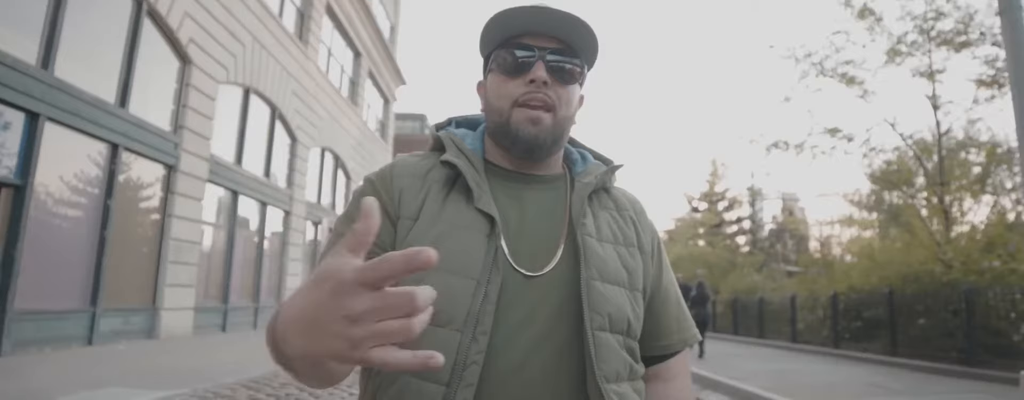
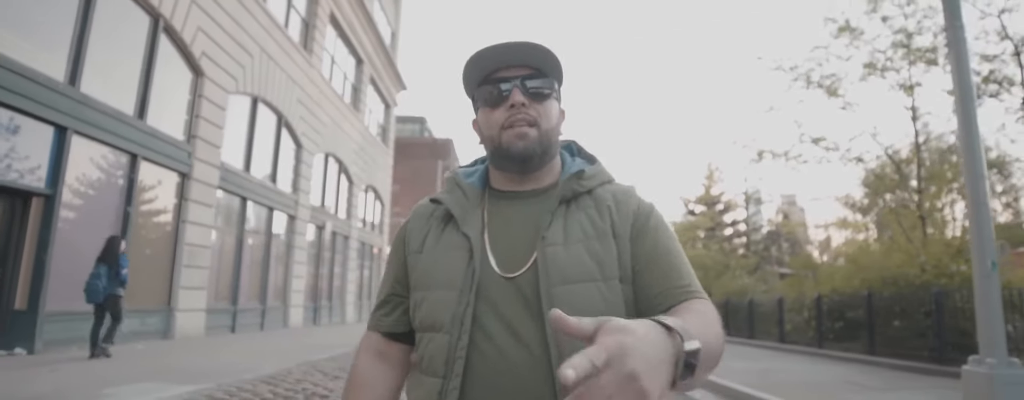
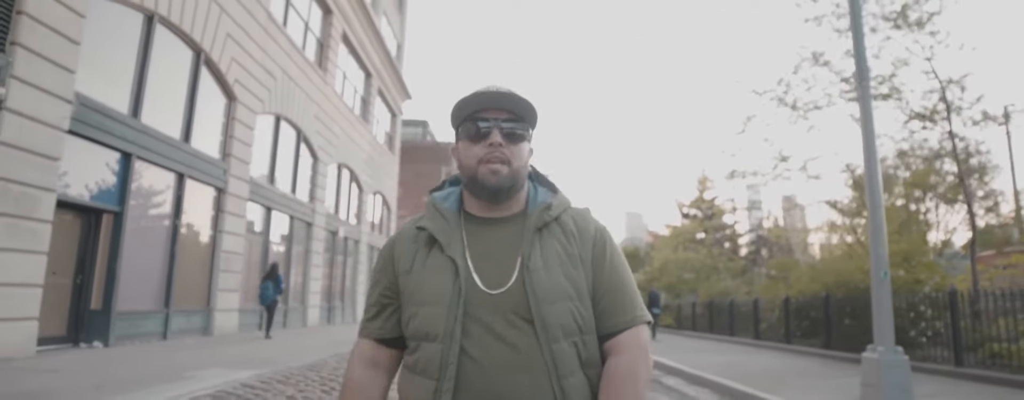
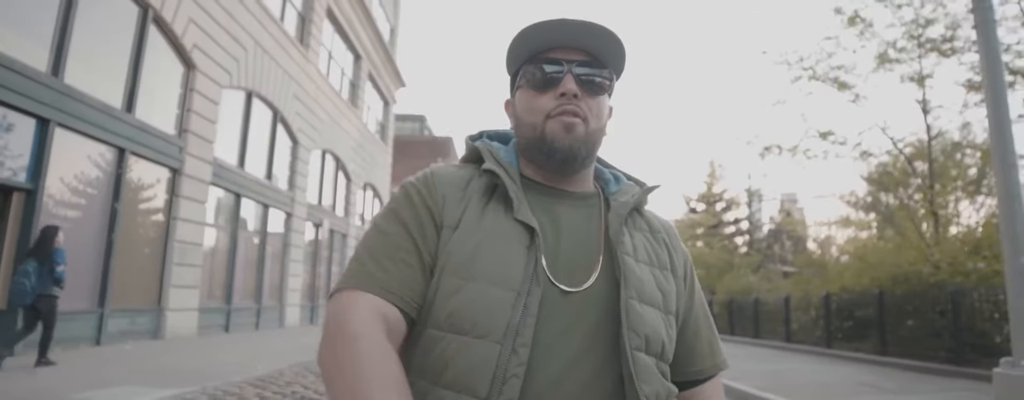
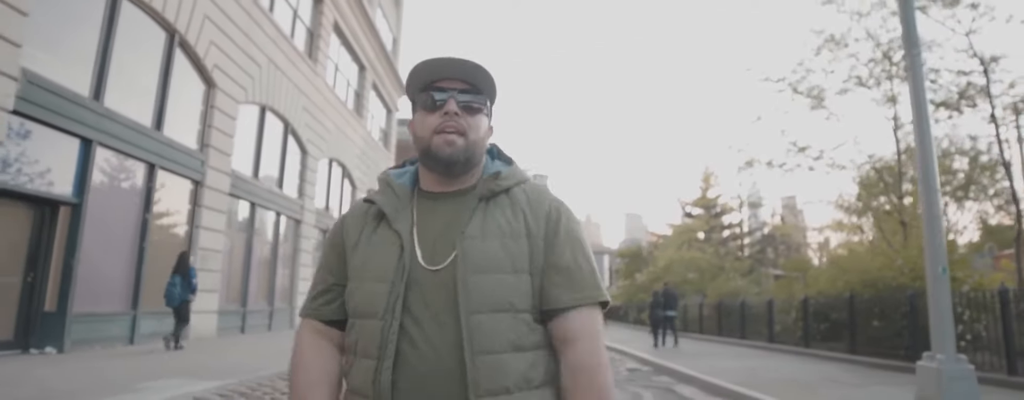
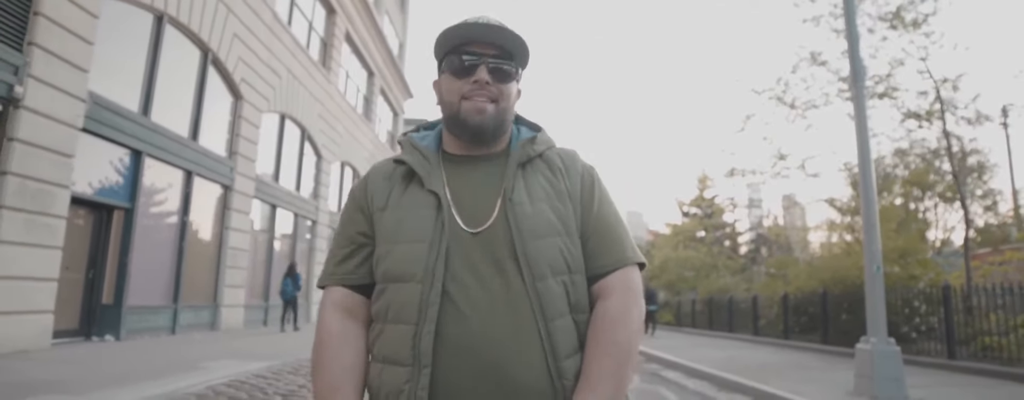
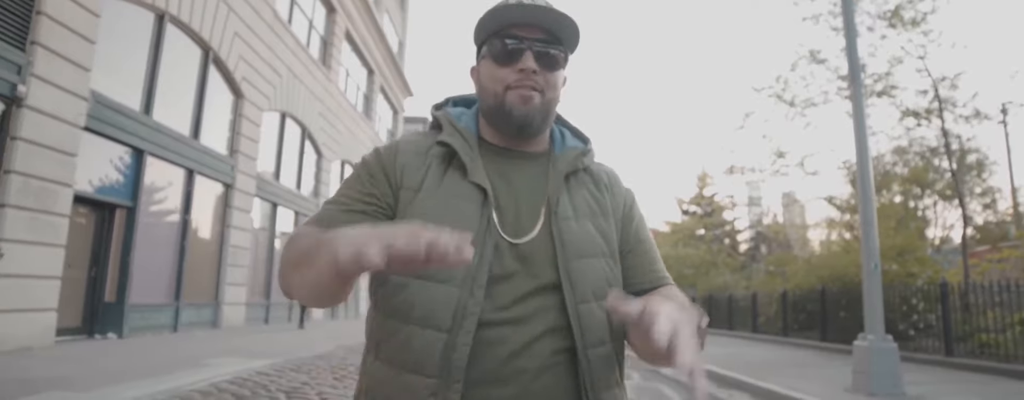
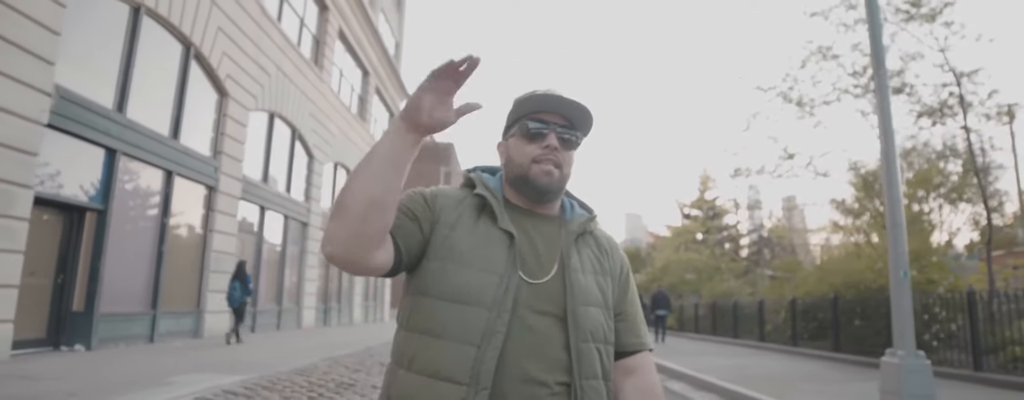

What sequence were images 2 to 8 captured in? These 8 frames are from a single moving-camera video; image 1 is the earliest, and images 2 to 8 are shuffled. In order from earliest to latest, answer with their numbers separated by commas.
4, 2, 5, 8, 3, 6, 7
